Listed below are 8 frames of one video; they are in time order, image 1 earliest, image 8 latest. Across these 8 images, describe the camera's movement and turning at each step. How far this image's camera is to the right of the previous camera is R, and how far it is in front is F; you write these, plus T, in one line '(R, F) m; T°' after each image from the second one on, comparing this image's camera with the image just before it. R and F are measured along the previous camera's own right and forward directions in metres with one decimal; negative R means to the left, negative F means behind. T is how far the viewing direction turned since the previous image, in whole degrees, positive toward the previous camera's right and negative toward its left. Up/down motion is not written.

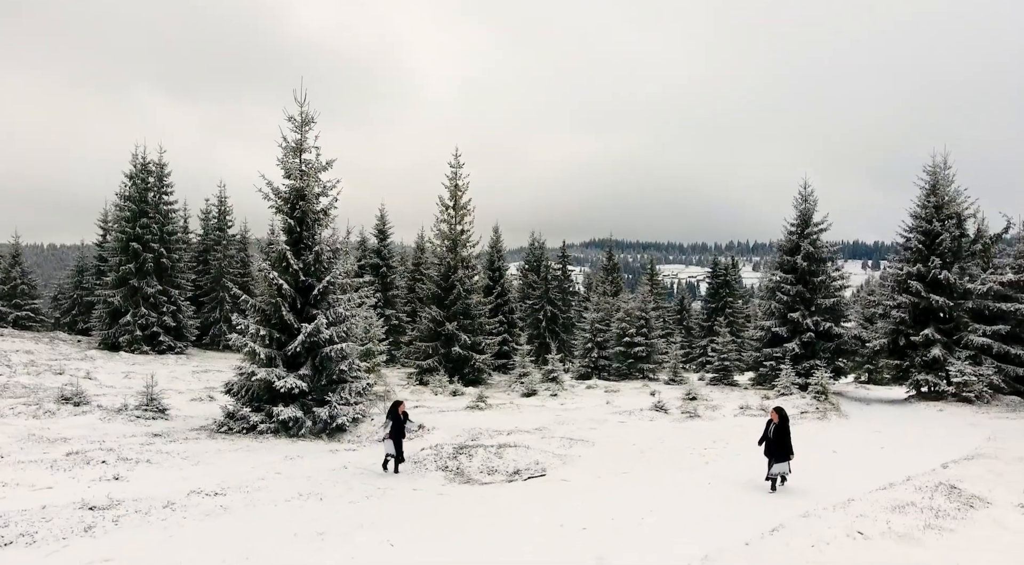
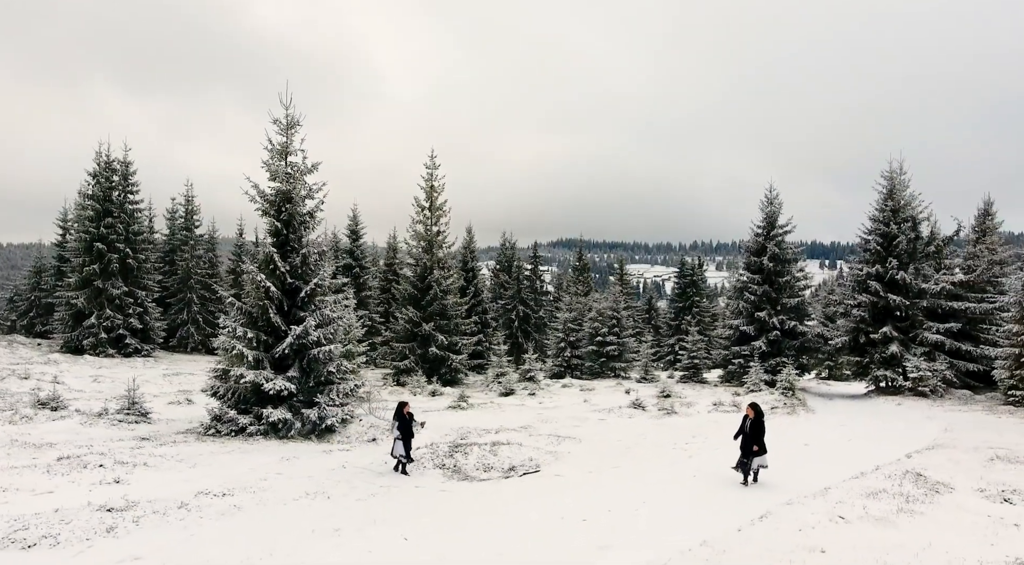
(-0.8, -0.5) m; +3°
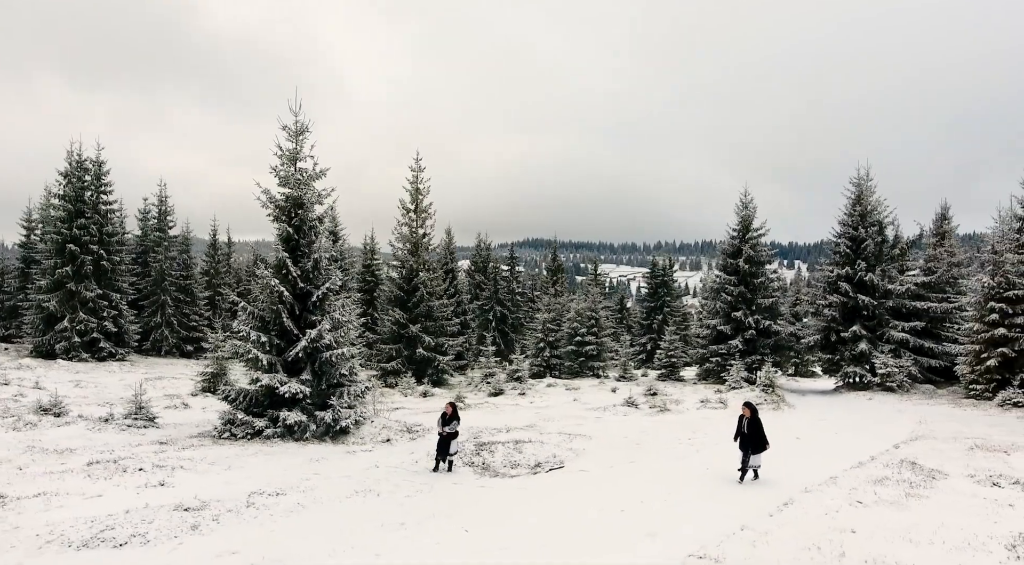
(-1.7, -0.8) m; +4°
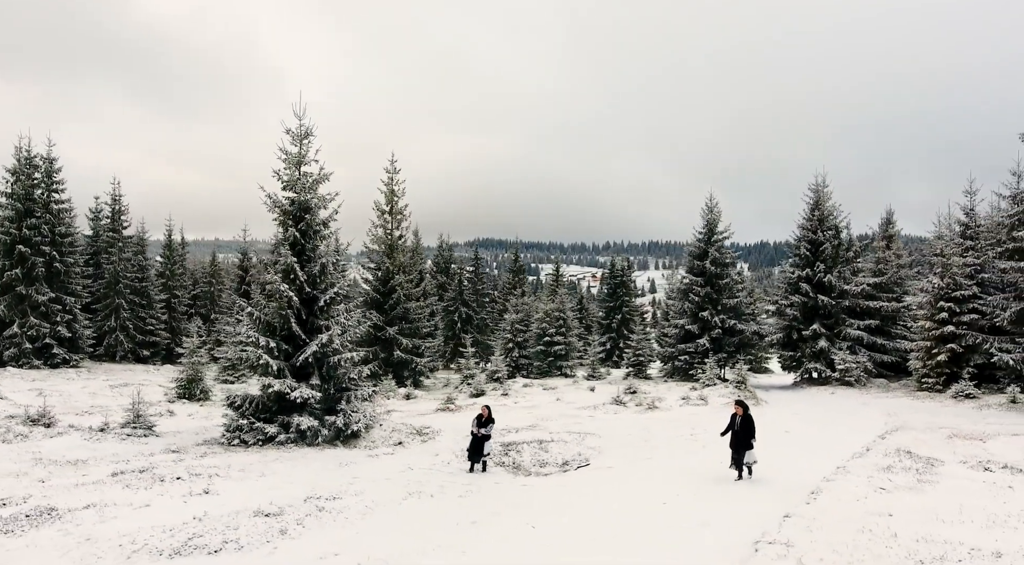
(-2.4, -0.5) m; +5°
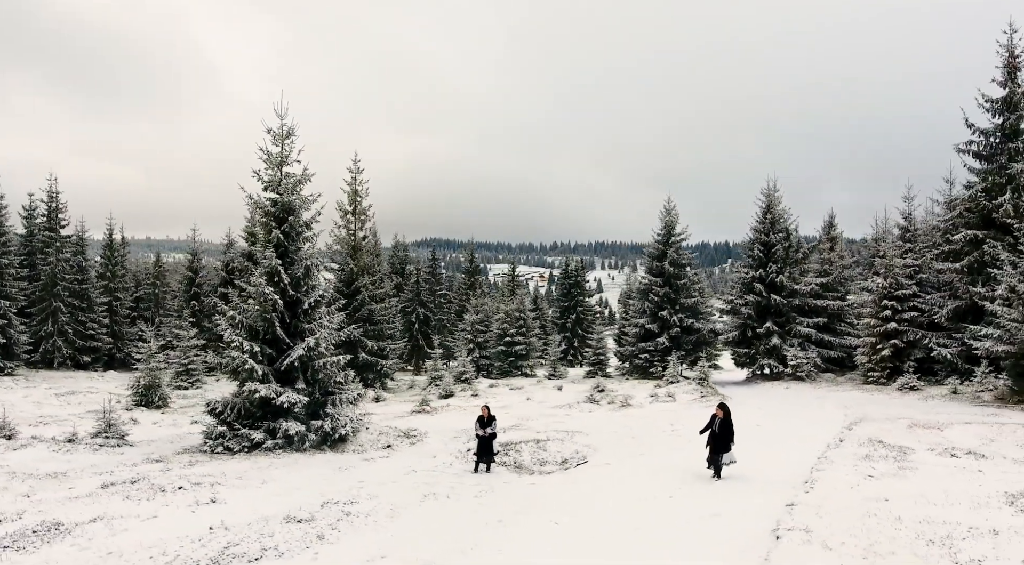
(-1.6, -0.2) m; +5°
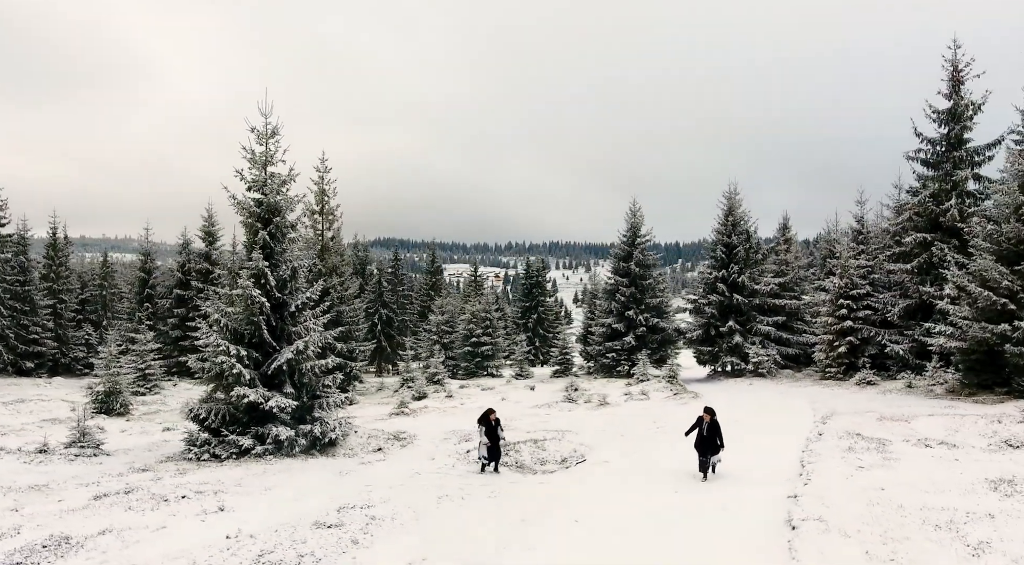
(+4.2, +1.9) m; -11°
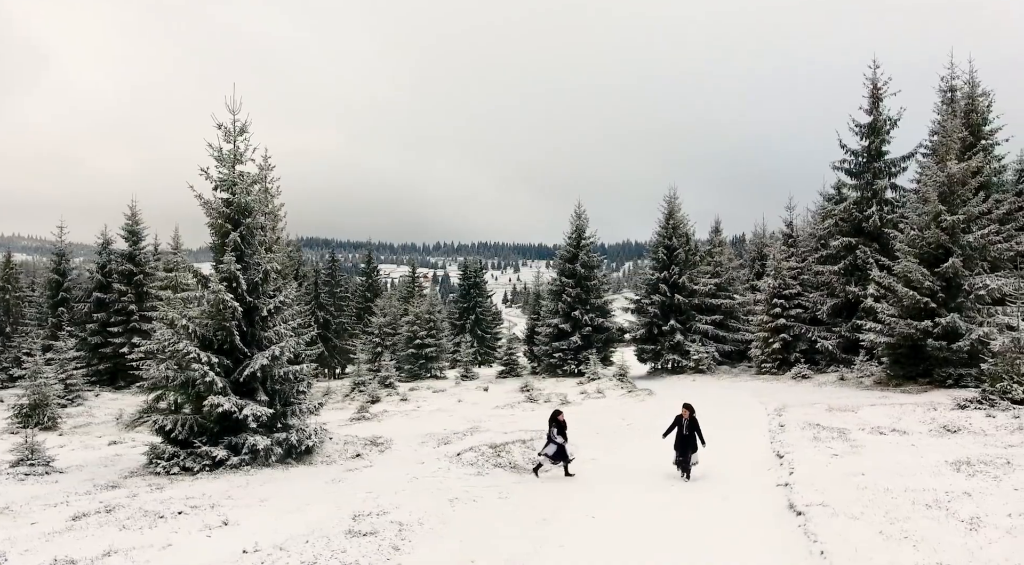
(-2.5, -0.1) m; +8°
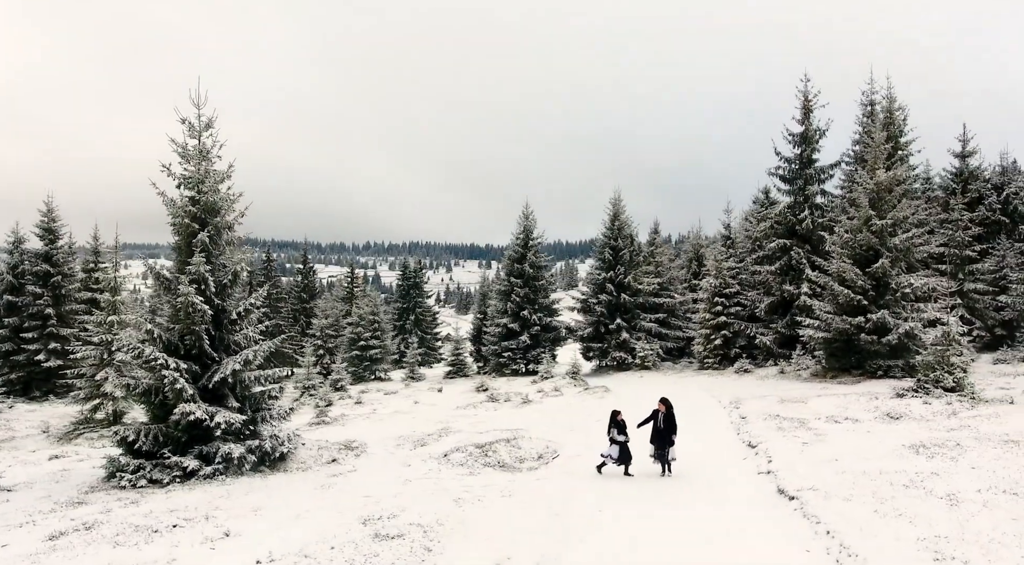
(-2.2, 0.0) m; +8°
